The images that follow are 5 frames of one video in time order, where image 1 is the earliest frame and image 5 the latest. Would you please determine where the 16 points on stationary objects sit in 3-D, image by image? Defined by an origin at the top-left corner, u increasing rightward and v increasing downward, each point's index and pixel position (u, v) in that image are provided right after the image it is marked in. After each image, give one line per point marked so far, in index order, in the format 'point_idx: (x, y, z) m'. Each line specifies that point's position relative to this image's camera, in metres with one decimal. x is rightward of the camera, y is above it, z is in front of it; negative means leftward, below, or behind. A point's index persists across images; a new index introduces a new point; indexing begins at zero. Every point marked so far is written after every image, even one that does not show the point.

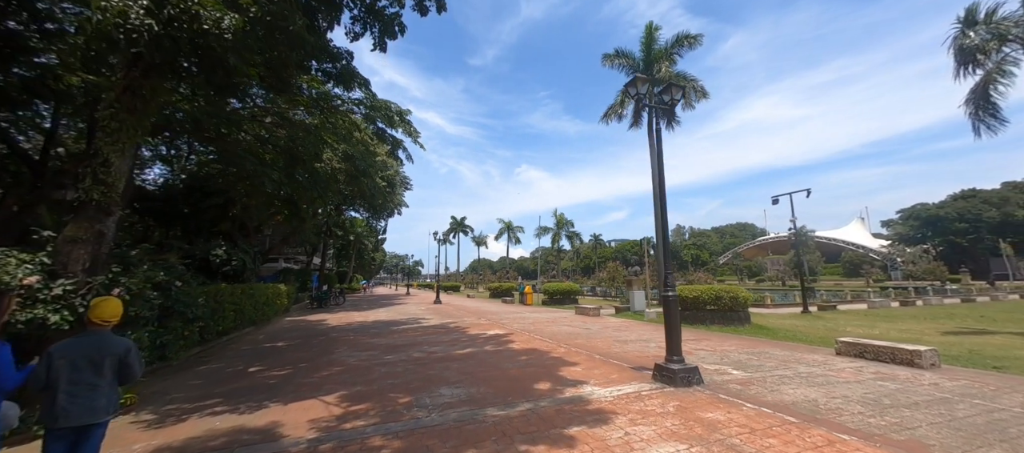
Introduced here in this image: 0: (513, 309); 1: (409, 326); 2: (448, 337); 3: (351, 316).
0: (+0.1, -4.2, +18.8) m
1: (-3.5, -3.3, +12.1) m
2: (-1.7, -2.9, +9.6) m
3: (-7.1, -4.0, +16.2) m
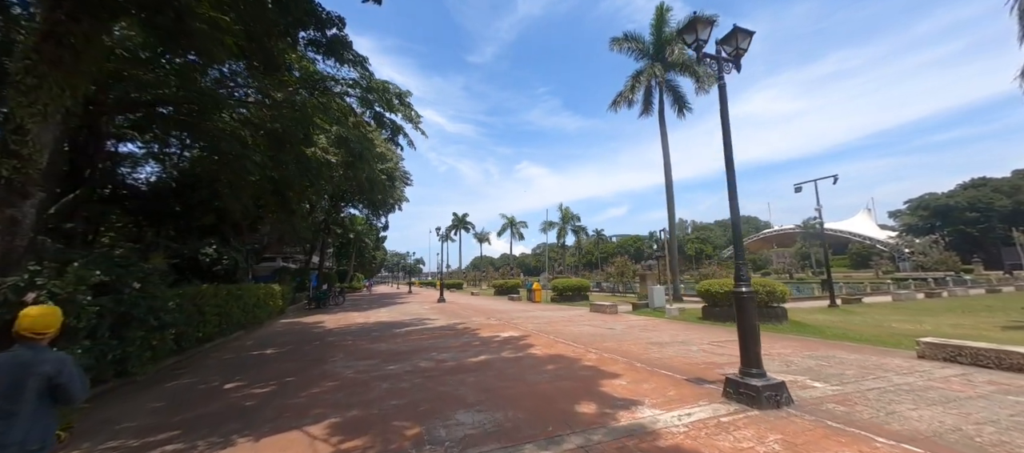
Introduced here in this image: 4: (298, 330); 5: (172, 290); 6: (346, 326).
0: (+0.5, -3.9, +17.8) m
1: (-3.0, -3.1, +11.1) m
2: (-1.2, -2.7, +8.6) m
3: (-6.7, -3.8, +15.2) m
4: (-7.2, -3.5, +12.3) m
5: (-6.5, -1.3, +7.0) m
6: (-5.5, -3.3, +12.2) m
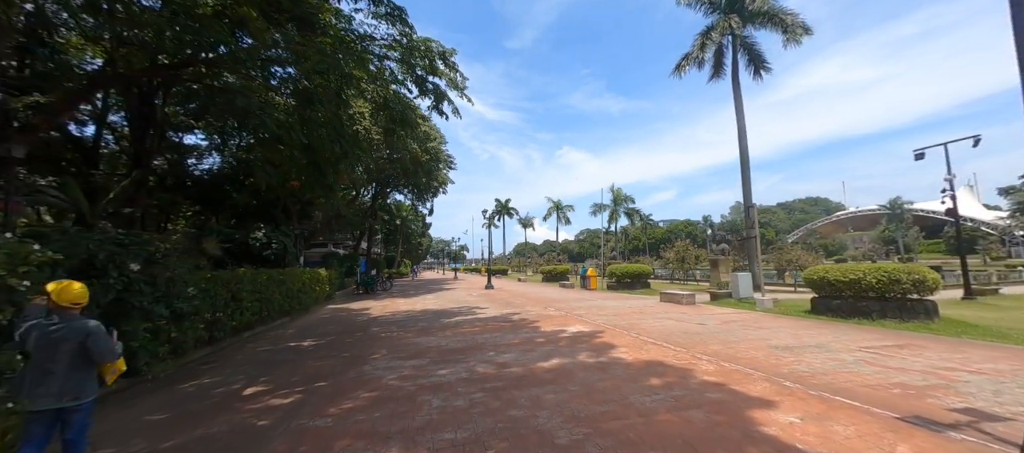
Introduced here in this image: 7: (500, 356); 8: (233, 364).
0: (+3.0, -3.0, +16.2) m
1: (-1.4, -2.5, +9.9) m
2: (+0.1, -2.2, +7.2) m
3: (-4.5, -3.1, +14.4) m
4: (-5.3, -2.8, +11.5) m
5: (-5.3, -0.8, +6.1) m
6: (-3.7, -2.7, +11.3) m
7: (-0.2, -2.0, +5.7) m
8: (-4.6, -2.2, +6.0) m
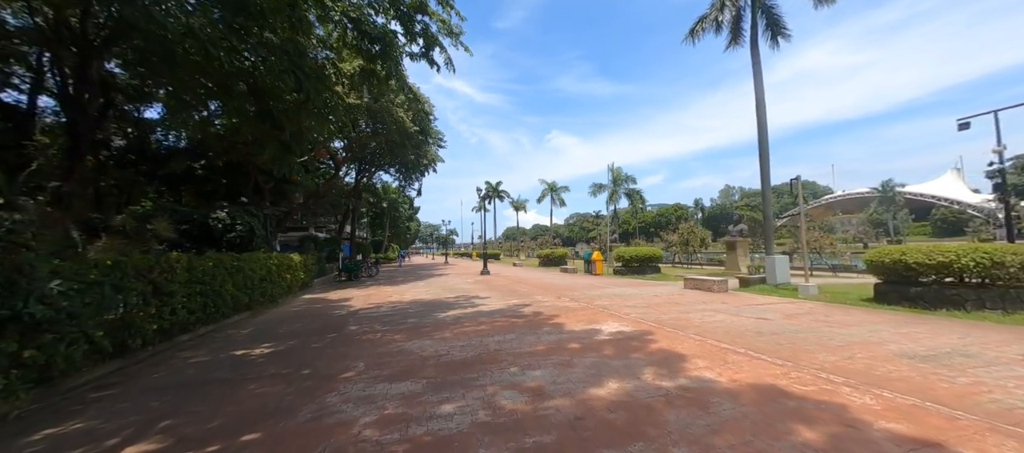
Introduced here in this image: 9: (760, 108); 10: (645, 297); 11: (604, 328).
0: (+3.0, -2.1, +14.5) m
1: (-1.1, -1.9, +8.1) m
2: (+0.5, -1.7, +5.4) m
3: (-4.4, -2.3, +12.5) m
4: (-5.1, -2.2, +9.6) m
5: (-5.0, -0.4, +4.2) m
6: (-3.5, -2.1, +9.4) m
7: (+0.2, -1.6, +3.9) m
8: (-4.2, -1.8, +4.2) m
9: (+12.6, +6.0, +18.5) m
10: (+3.5, -1.9, +9.6) m
11: (+1.5, -1.7, +6.0) m
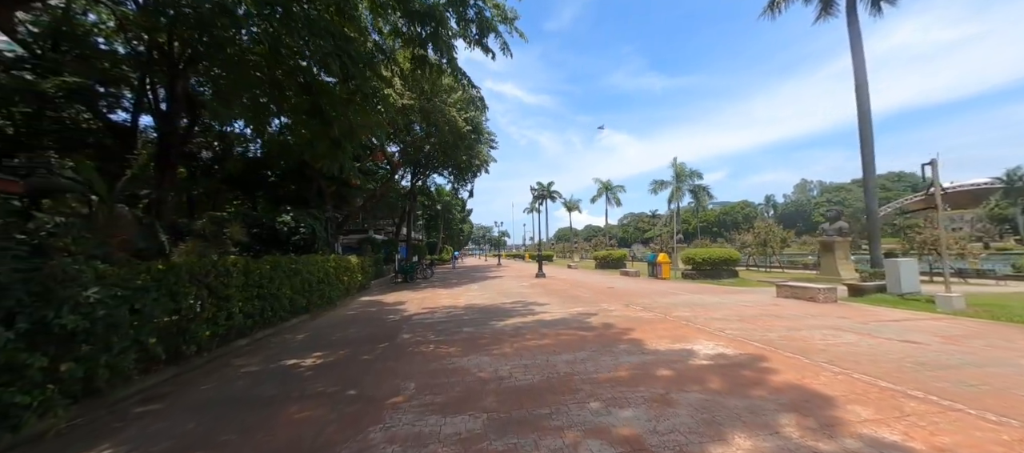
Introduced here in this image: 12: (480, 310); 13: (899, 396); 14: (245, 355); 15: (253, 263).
0: (+5.2, -2.1, +13.1) m
1: (+0.2, -1.9, +7.3) m
2: (+1.4, -1.7, +4.5) m
3: (-2.5, -2.4, +12.2) m
4: (-3.6, -2.2, +9.4) m
5: (-4.2, -0.5, +4.0) m
6: (-2.0, -2.1, +9.0) m
7: (+0.9, -1.6, +3.0) m
8: (-3.4, -1.9, +3.9) m
9: (+15.1, +6.1, +15.7) m
10: (+4.9, -1.8, +8.1) m
11: (+2.5, -1.6, +4.9) m
12: (-0.8, -2.0, +8.9) m
13: (+3.4, -1.5, +3.3) m
14: (-4.1, -2.0, +5.7) m
15: (-4.7, -0.7, +6.6) m
